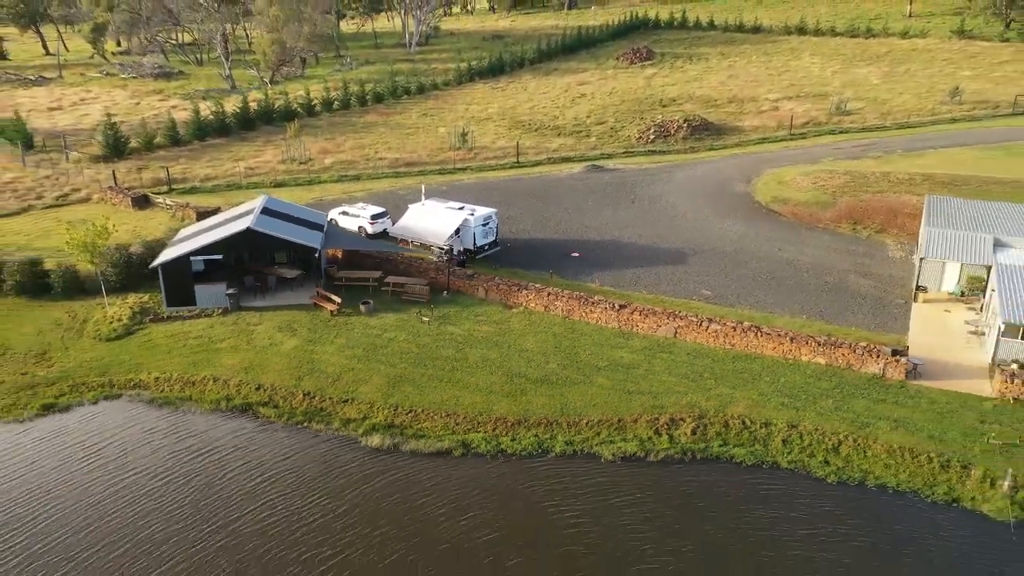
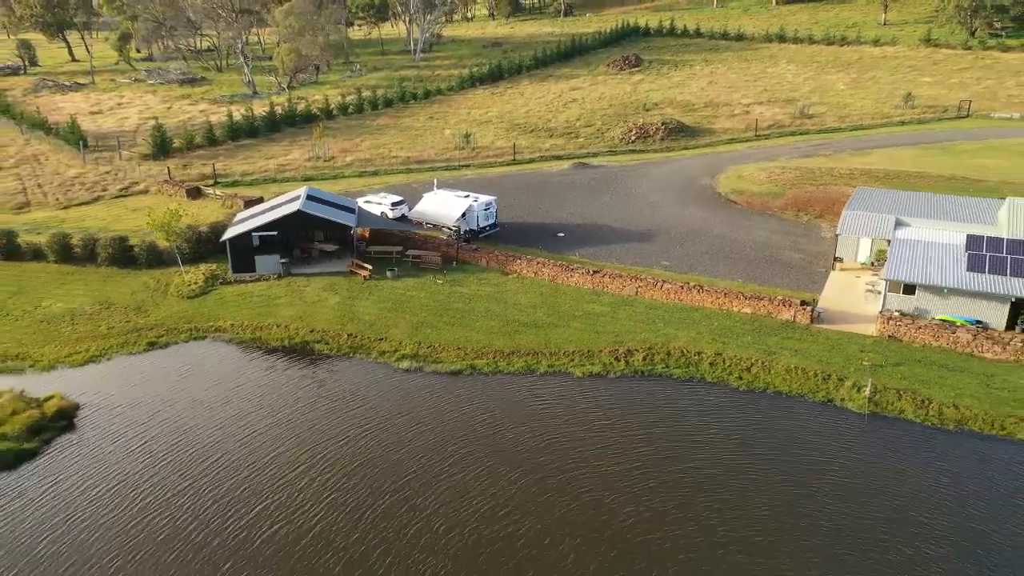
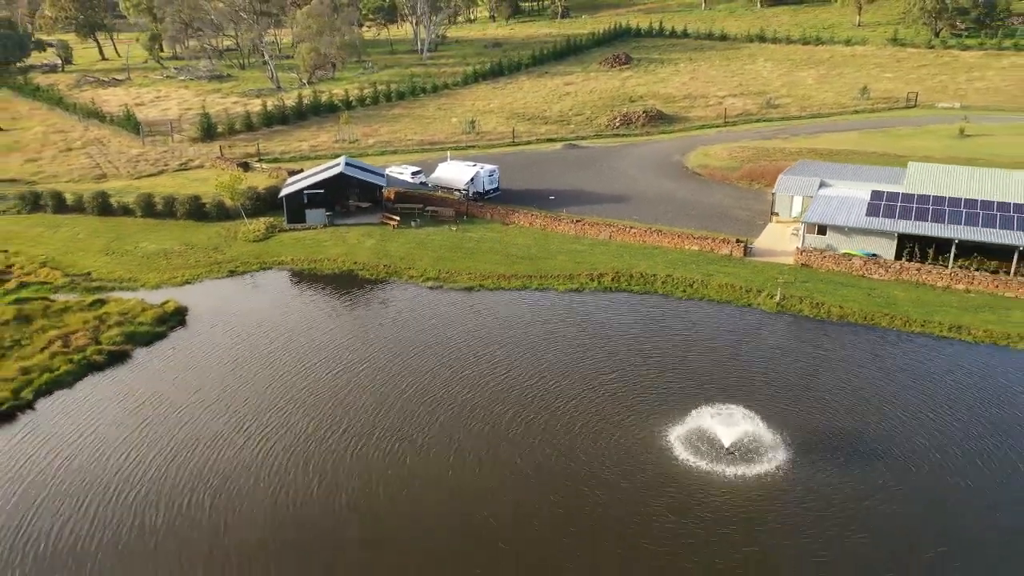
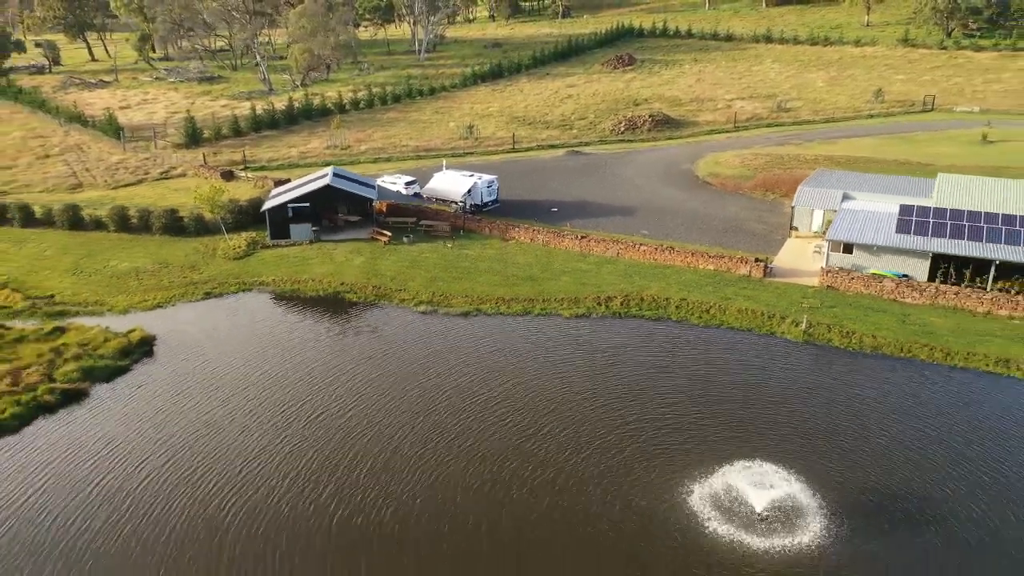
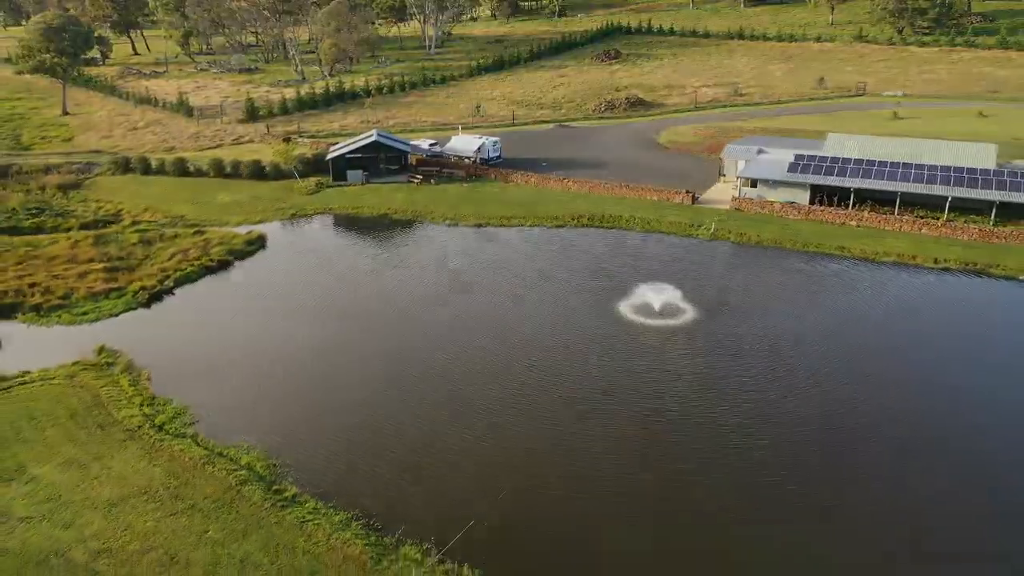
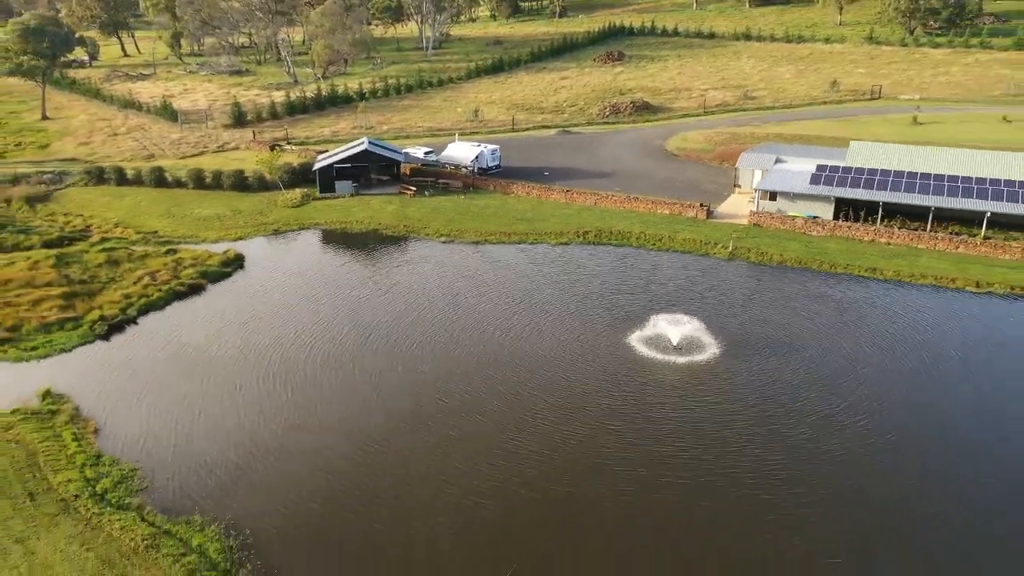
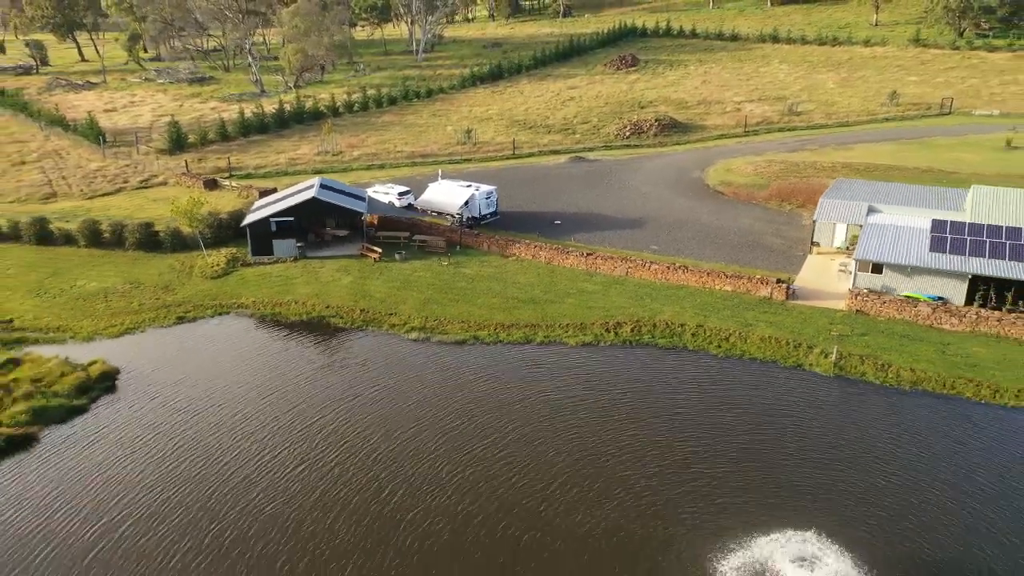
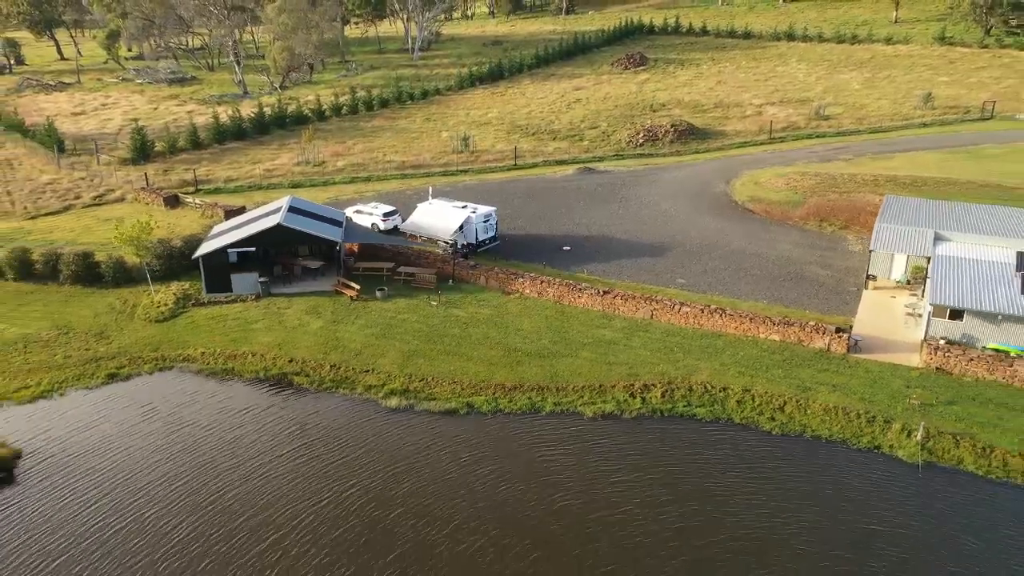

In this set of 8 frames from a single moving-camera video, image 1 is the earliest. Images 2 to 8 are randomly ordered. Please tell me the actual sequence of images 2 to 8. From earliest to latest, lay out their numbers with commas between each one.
8, 2, 7, 4, 3, 6, 5
